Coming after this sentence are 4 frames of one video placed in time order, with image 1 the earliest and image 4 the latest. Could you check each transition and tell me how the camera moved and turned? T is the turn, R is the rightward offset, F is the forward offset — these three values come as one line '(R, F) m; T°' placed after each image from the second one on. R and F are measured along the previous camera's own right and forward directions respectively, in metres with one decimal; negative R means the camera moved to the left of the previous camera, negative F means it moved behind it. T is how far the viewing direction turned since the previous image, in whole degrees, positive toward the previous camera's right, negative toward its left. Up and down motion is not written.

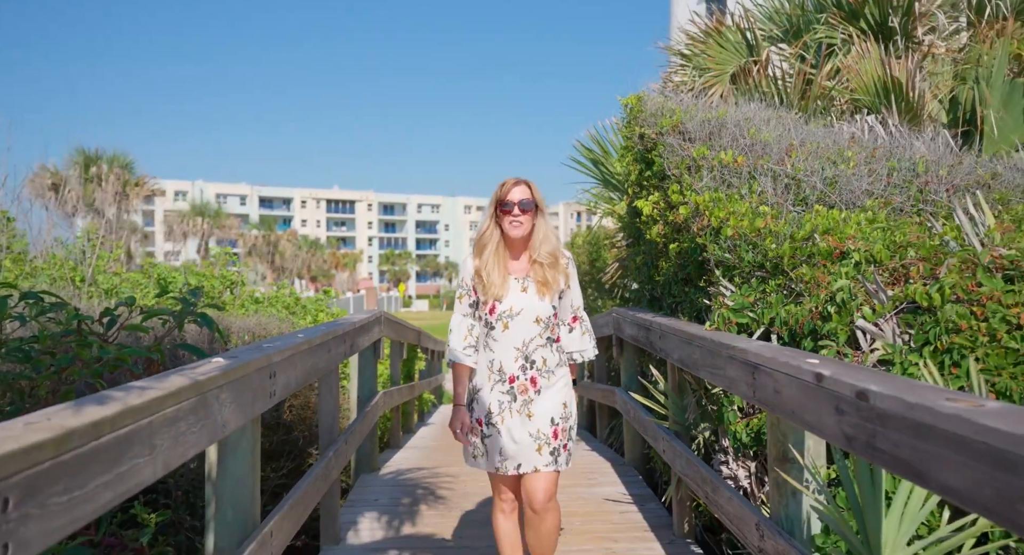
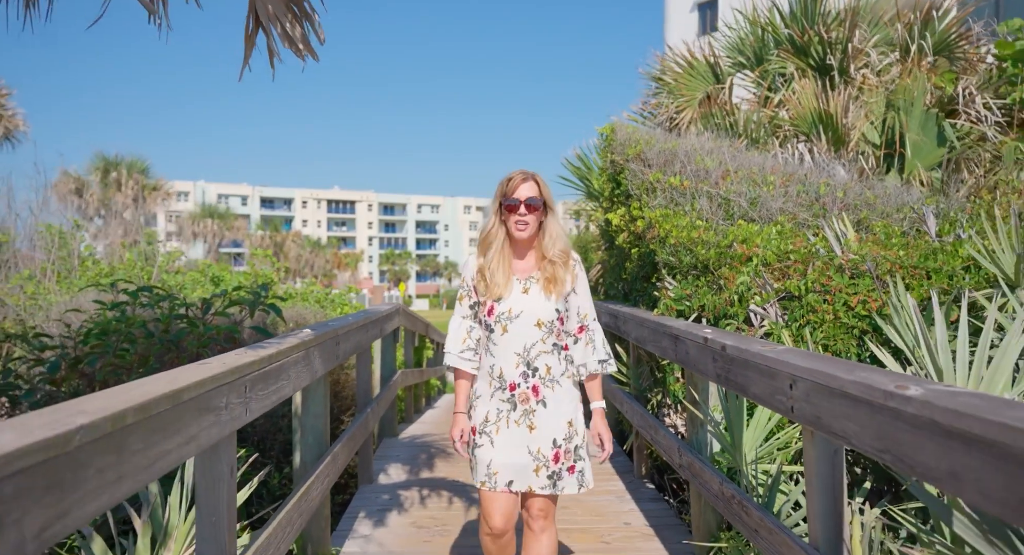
(0.0, -1.0) m; 0°
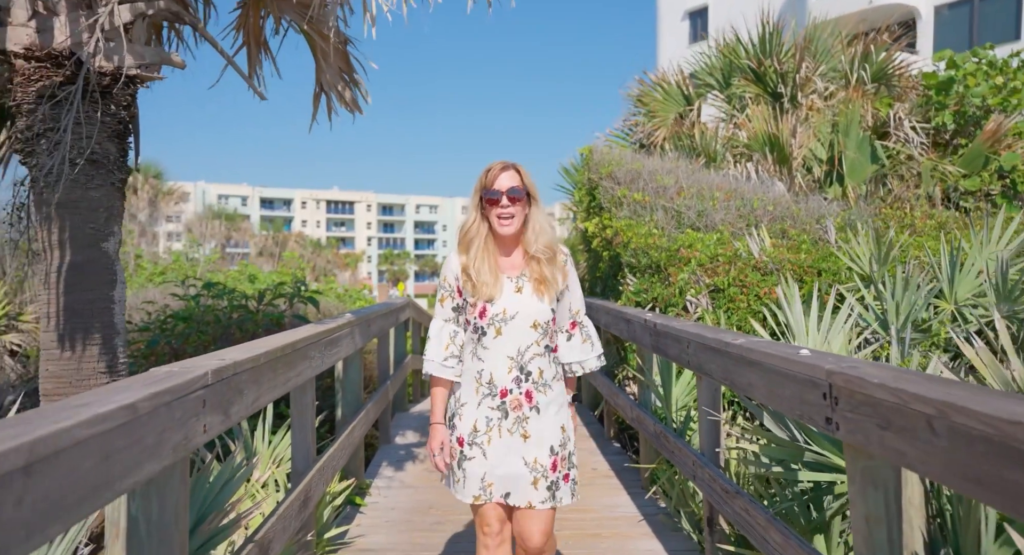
(+0.1, -1.0) m; 0°
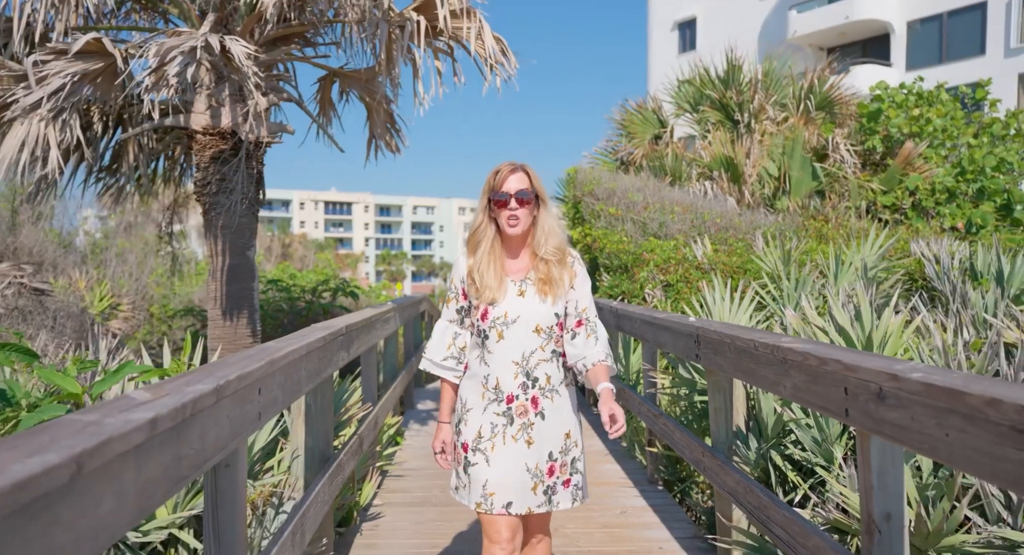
(0.0, -1.4) m; 0°
